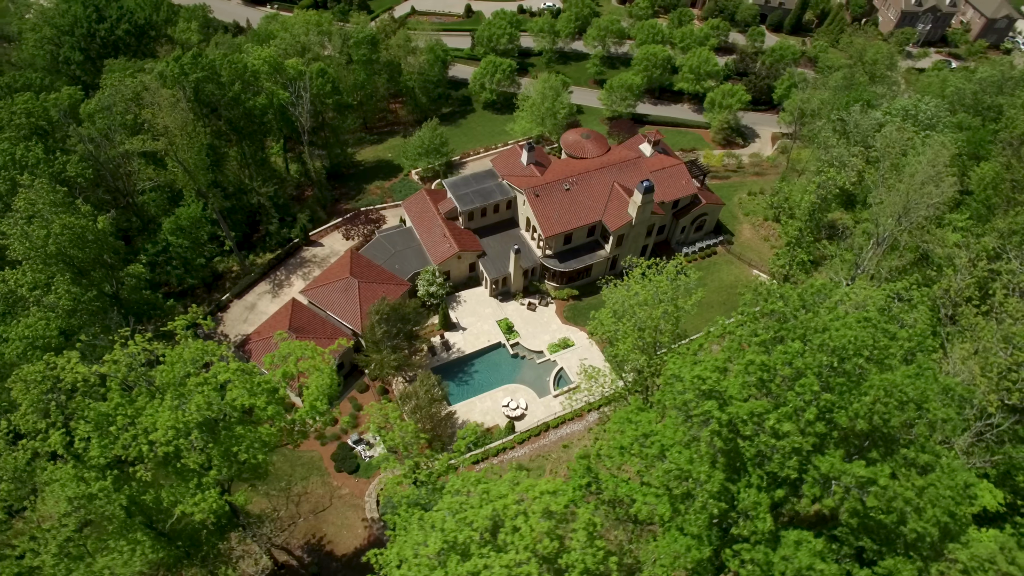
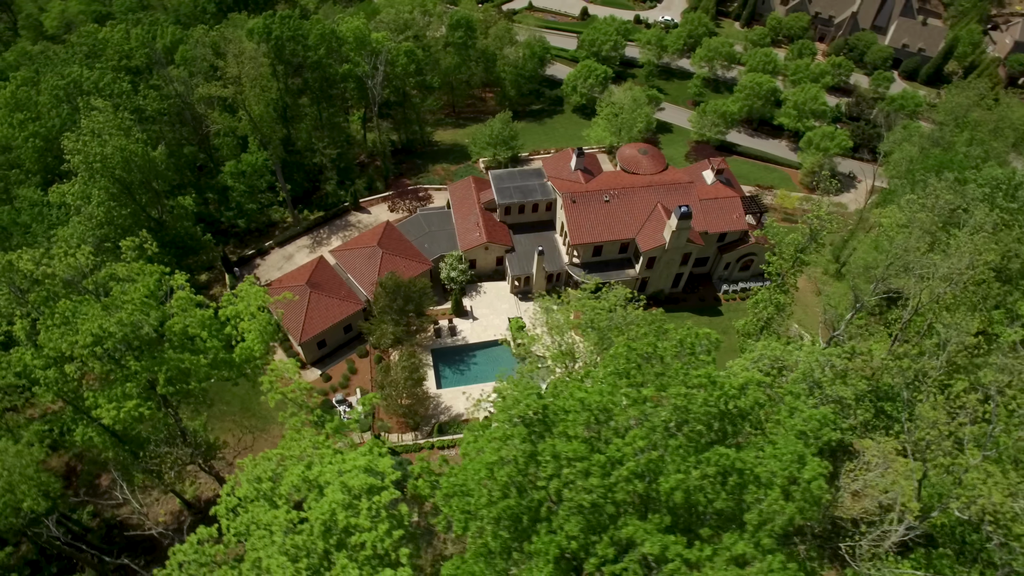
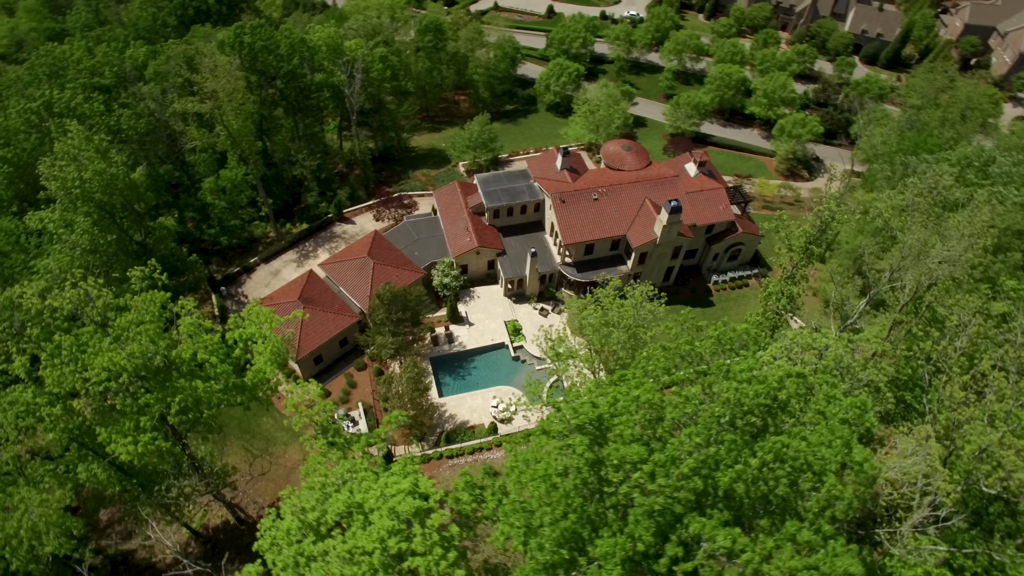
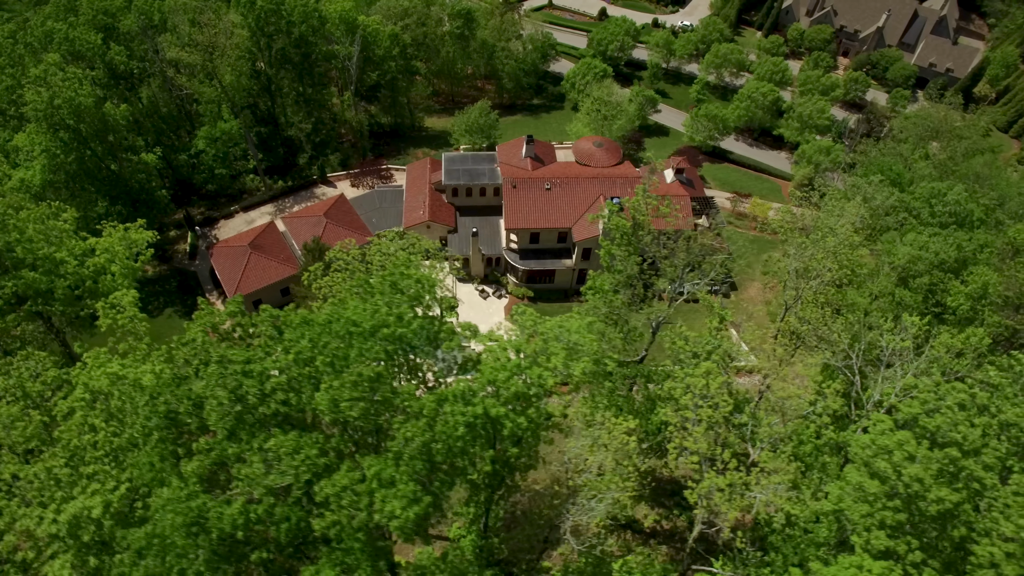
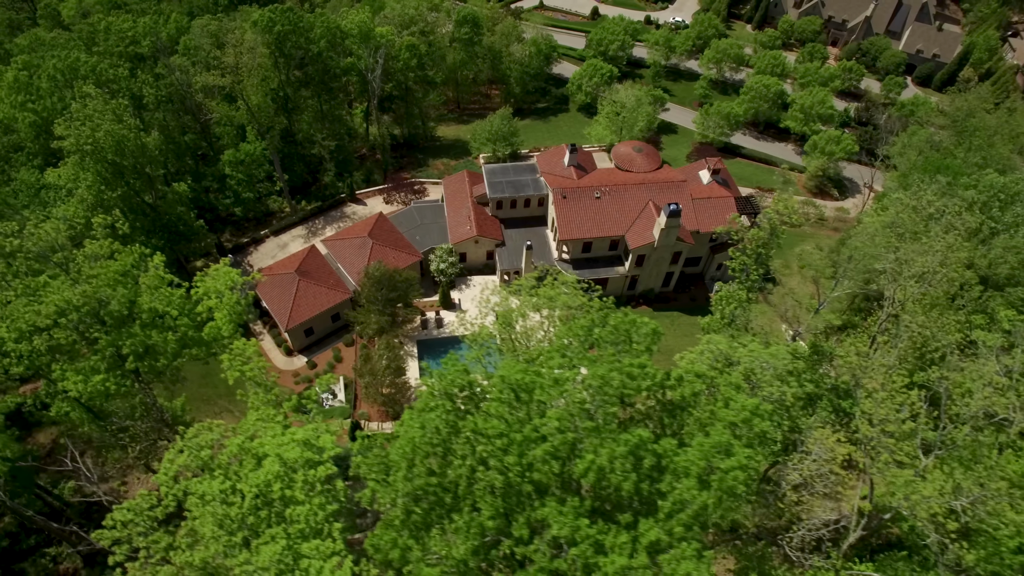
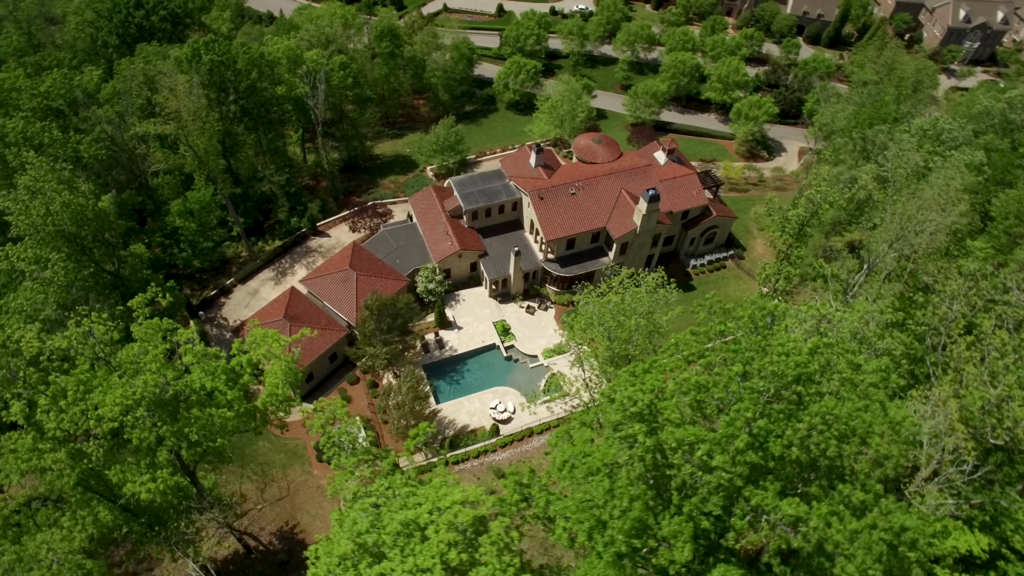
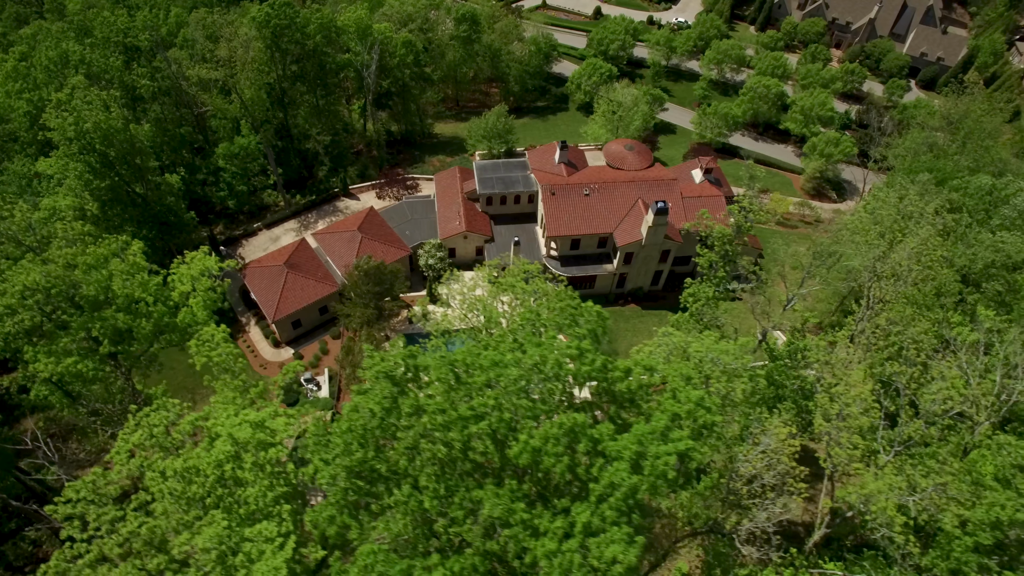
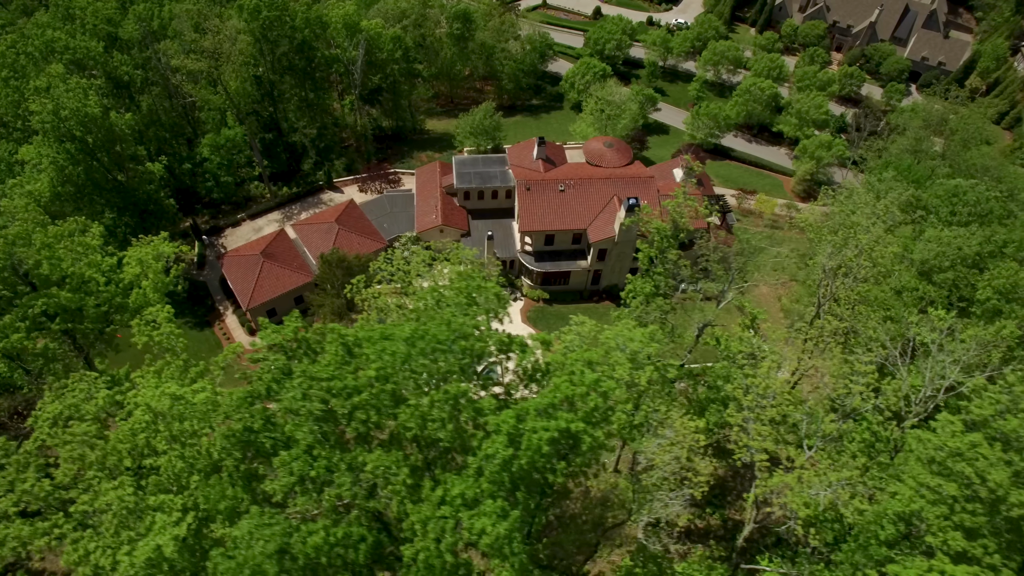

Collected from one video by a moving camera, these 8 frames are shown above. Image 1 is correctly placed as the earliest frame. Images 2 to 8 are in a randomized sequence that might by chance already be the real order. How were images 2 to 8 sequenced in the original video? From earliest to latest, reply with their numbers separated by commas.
6, 3, 2, 5, 7, 8, 4
